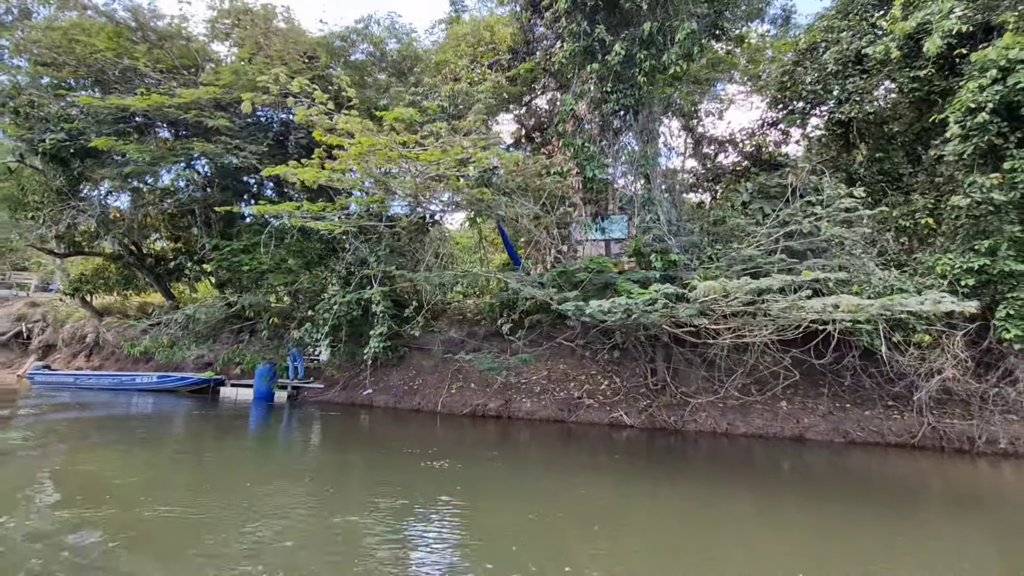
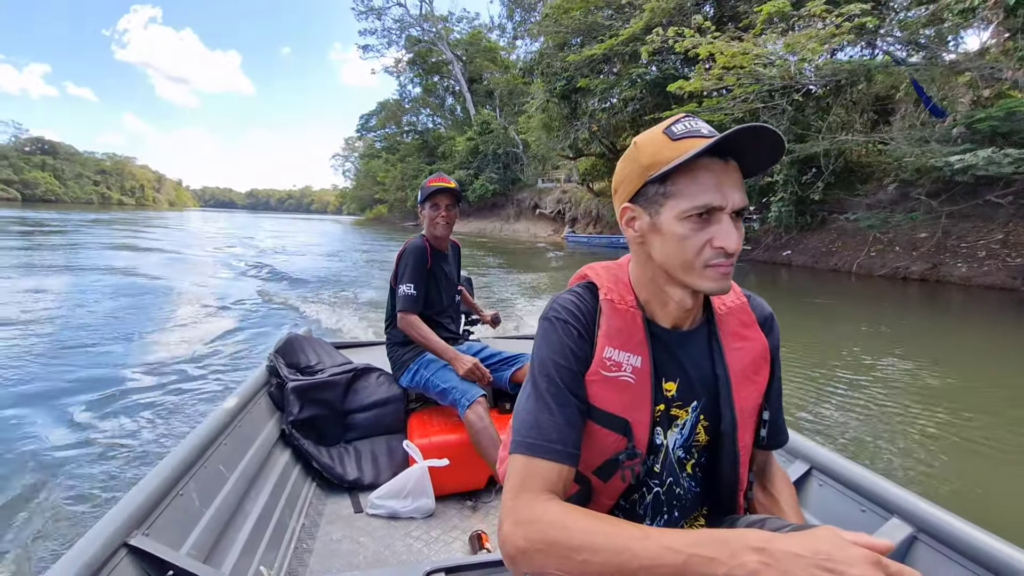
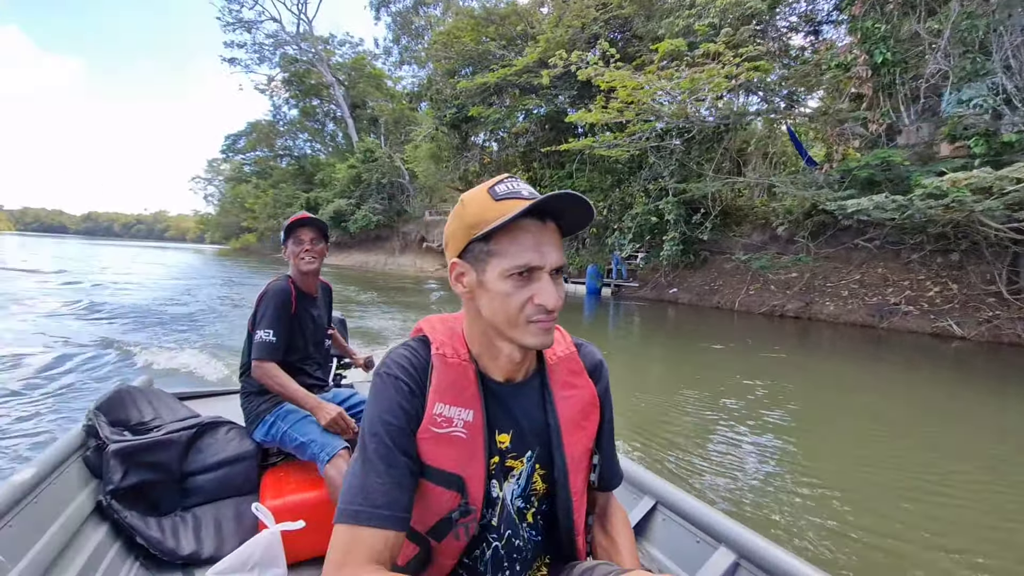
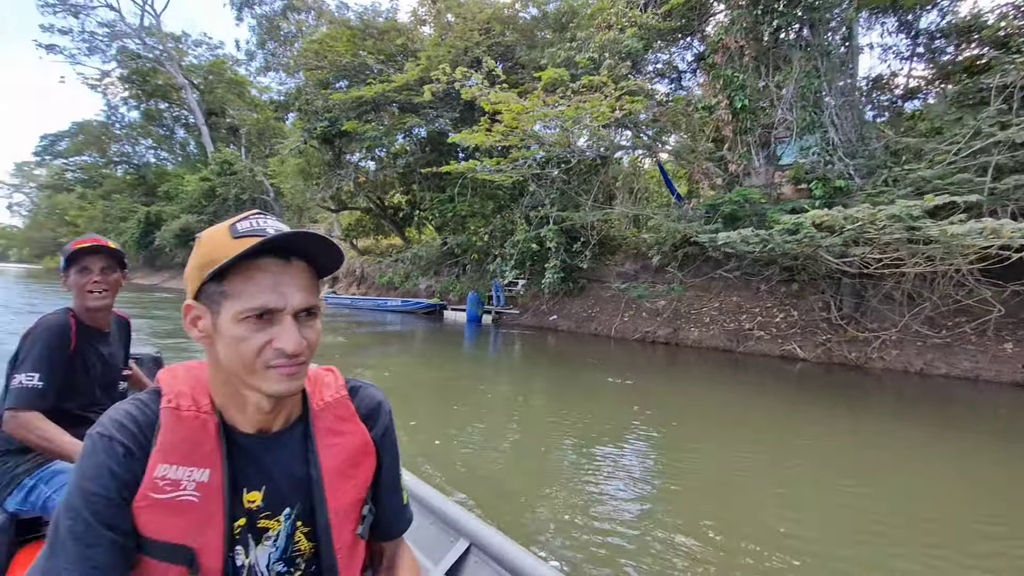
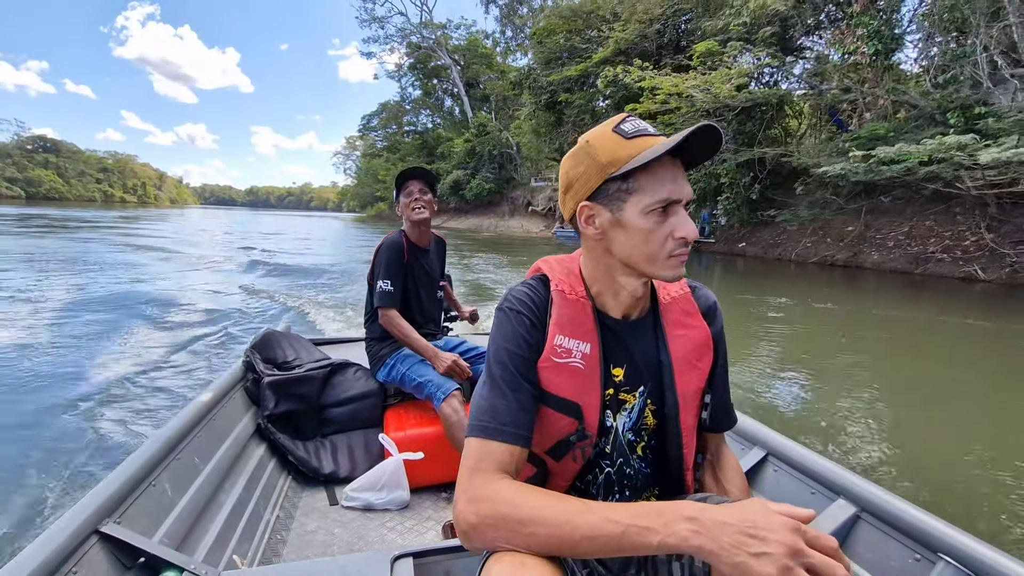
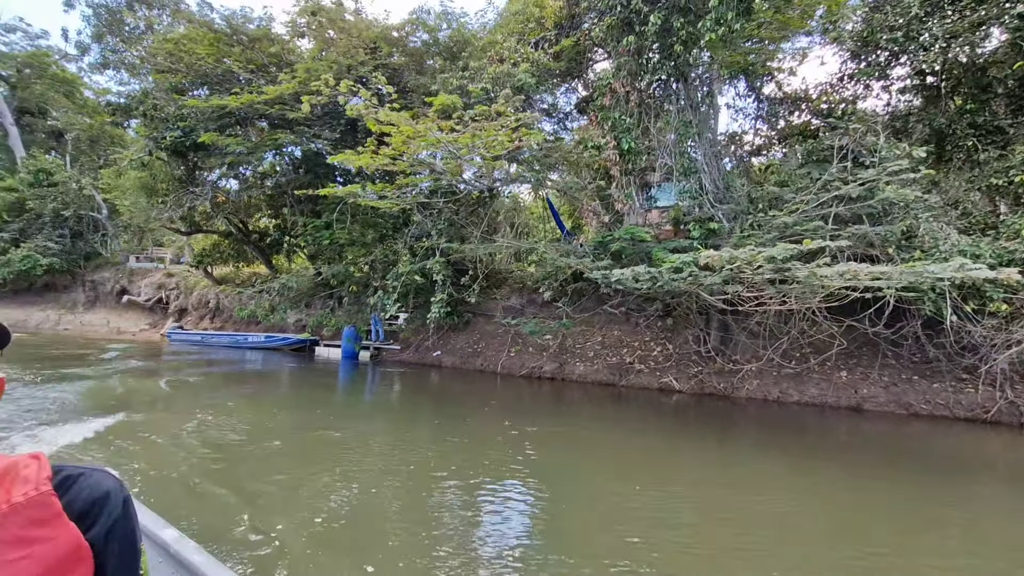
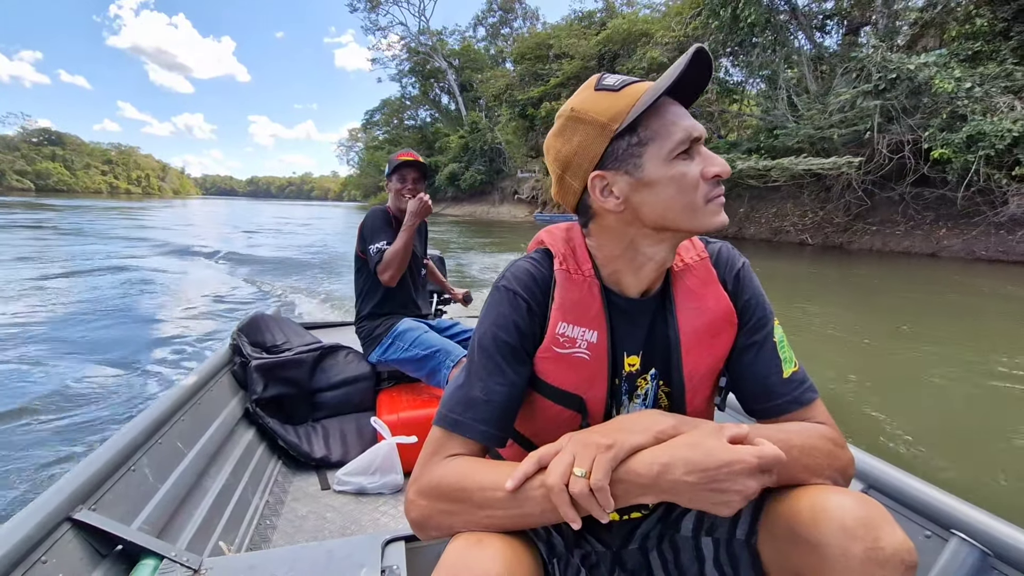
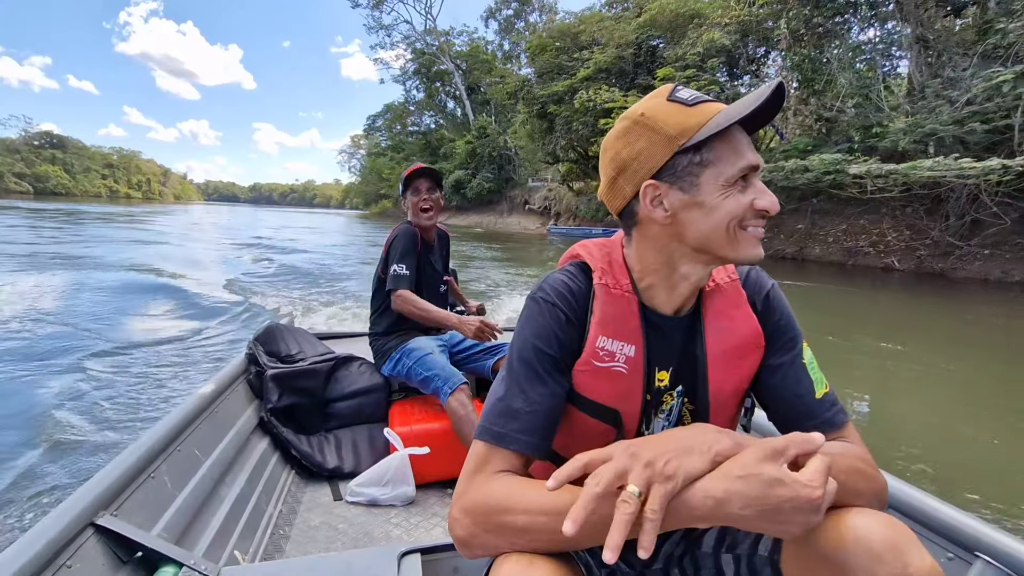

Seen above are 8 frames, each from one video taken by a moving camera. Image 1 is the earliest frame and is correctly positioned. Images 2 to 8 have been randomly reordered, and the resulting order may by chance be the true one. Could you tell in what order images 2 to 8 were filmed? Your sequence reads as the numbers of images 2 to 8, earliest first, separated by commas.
6, 4, 3, 2, 5, 8, 7
